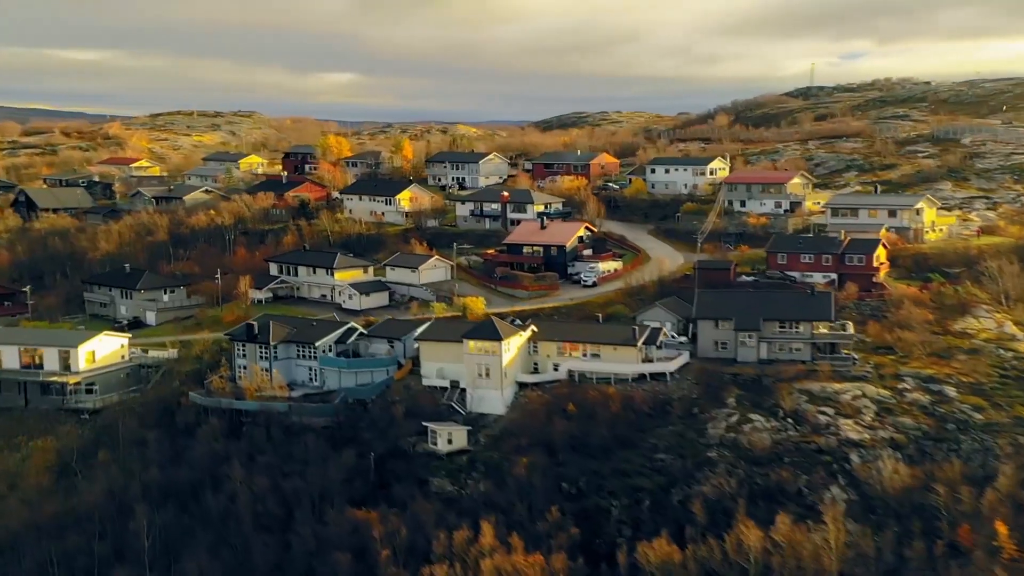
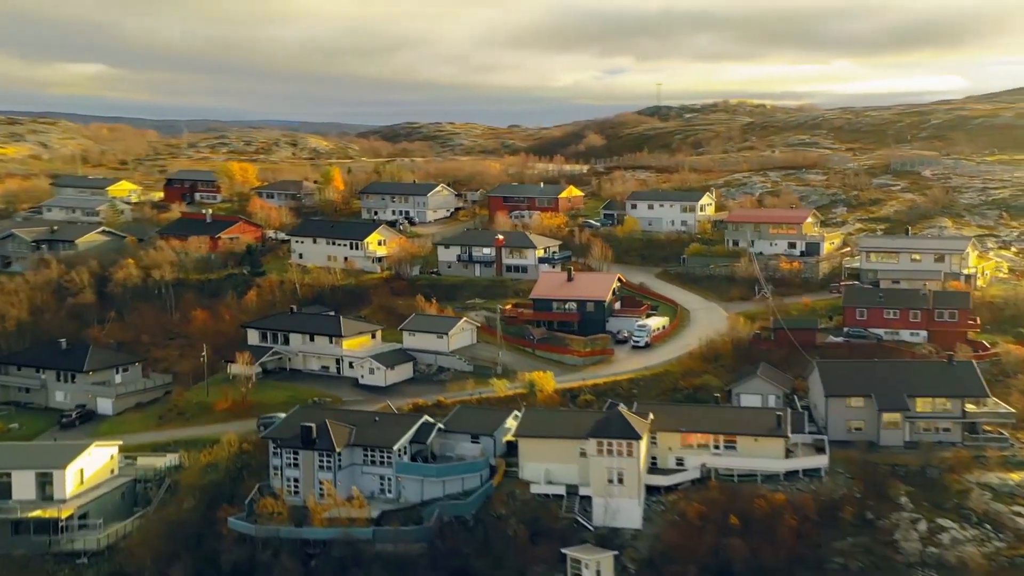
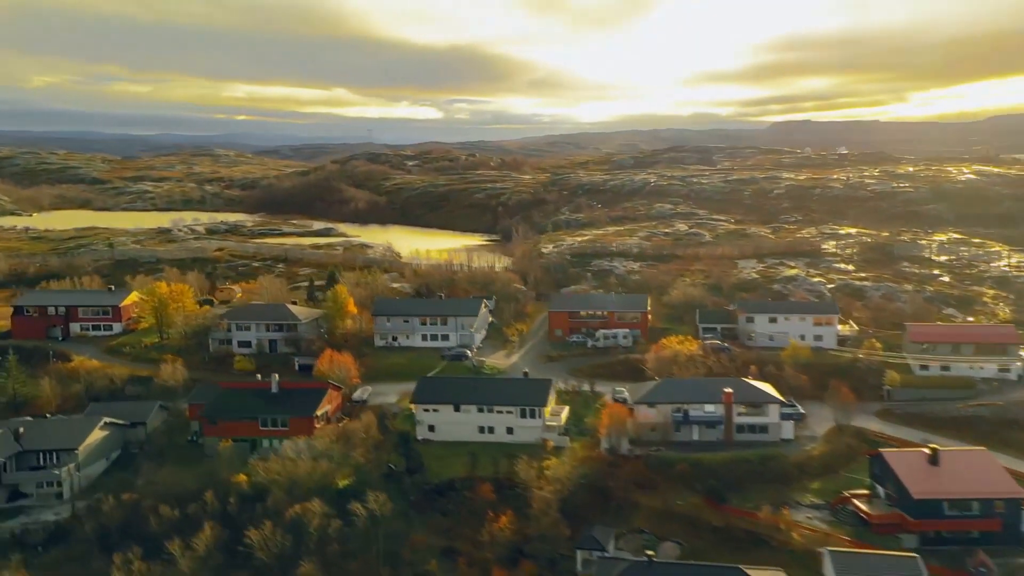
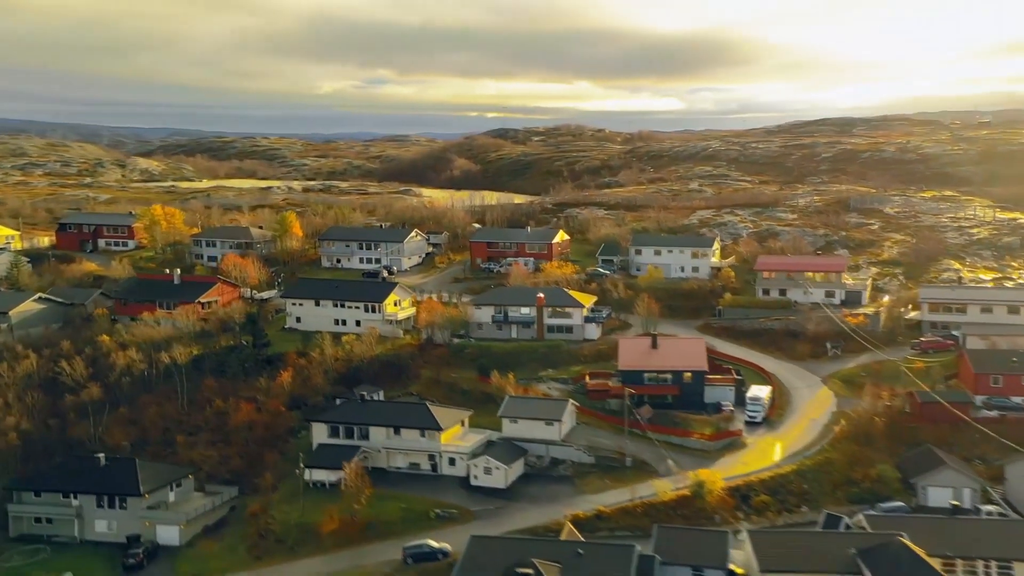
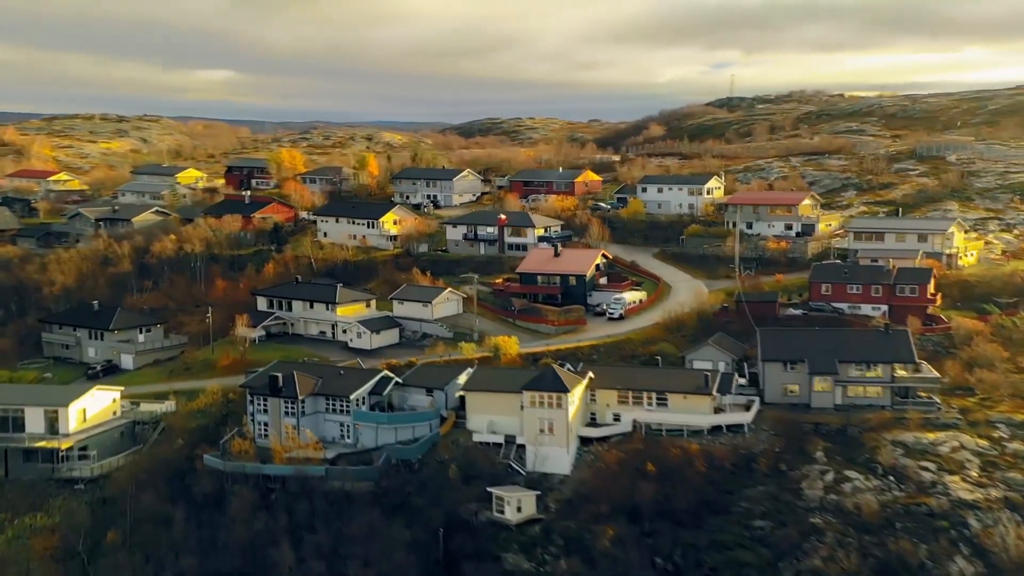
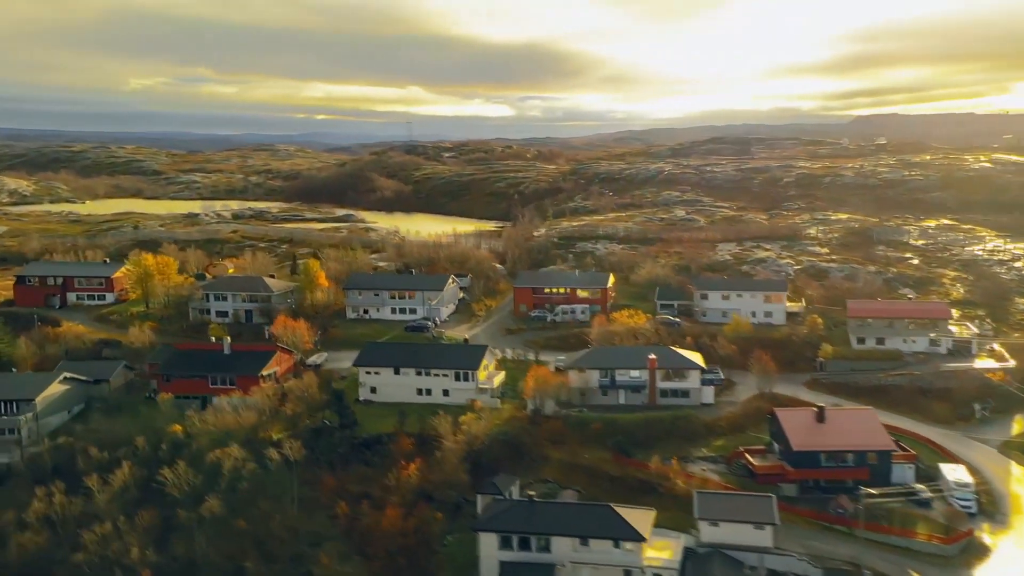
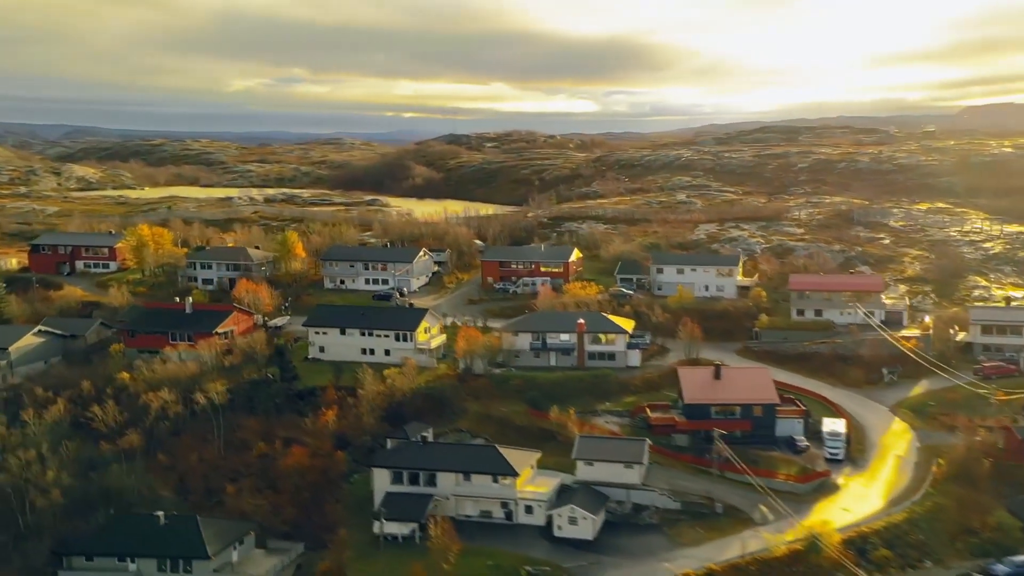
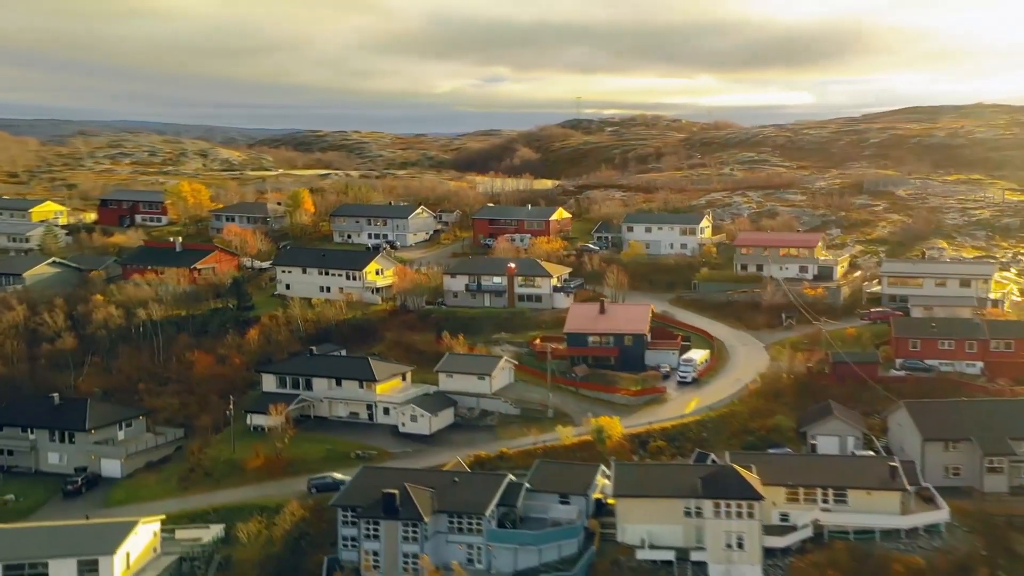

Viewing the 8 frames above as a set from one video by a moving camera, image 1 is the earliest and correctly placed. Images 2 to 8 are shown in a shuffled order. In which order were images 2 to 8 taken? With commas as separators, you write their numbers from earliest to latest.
5, 2, 8, 4, 7, 6, 3
